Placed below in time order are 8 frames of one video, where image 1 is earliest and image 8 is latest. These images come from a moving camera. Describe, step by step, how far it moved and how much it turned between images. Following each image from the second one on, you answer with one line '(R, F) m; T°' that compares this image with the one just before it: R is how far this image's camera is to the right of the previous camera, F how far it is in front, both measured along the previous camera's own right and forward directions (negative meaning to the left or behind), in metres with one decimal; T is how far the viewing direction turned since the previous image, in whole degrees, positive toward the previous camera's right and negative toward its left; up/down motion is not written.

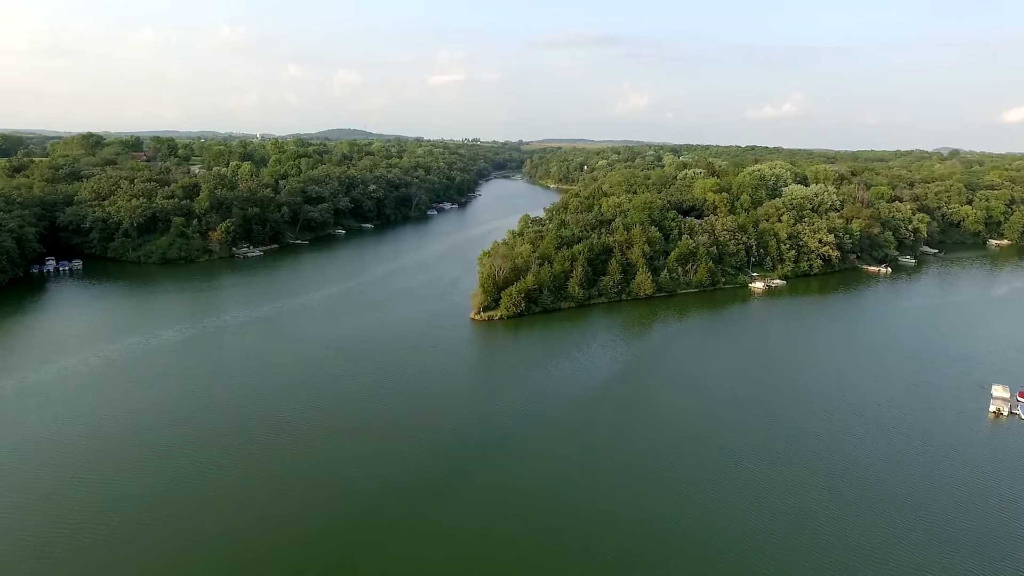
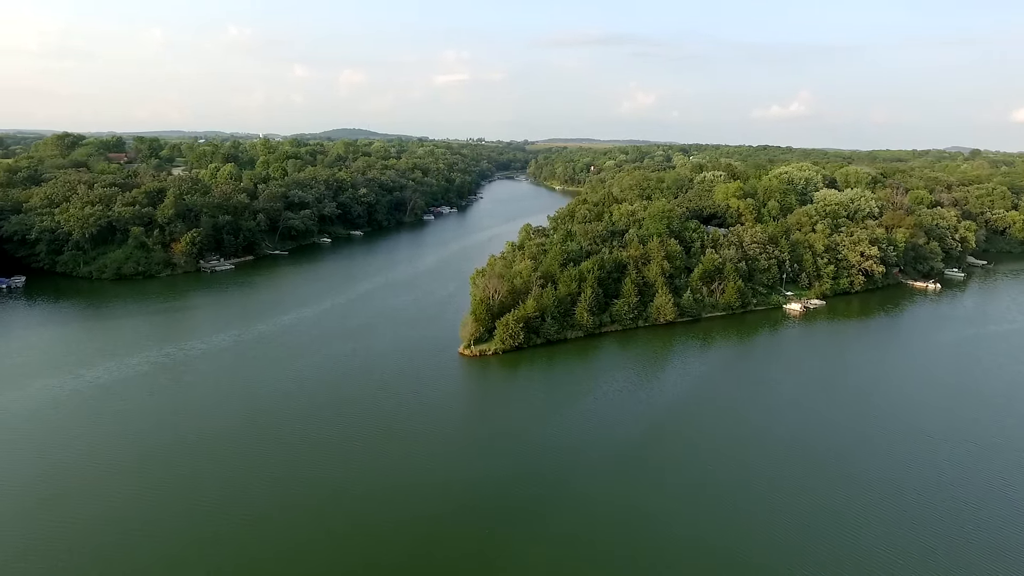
(+0.4, +5.4) m; 0°
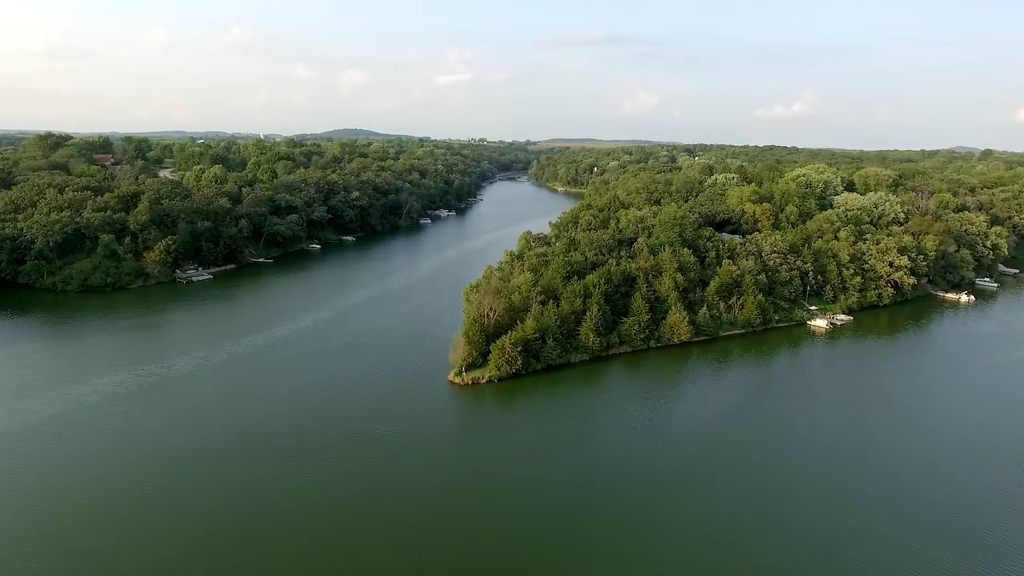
(+0.2, +3.2) m; 0°
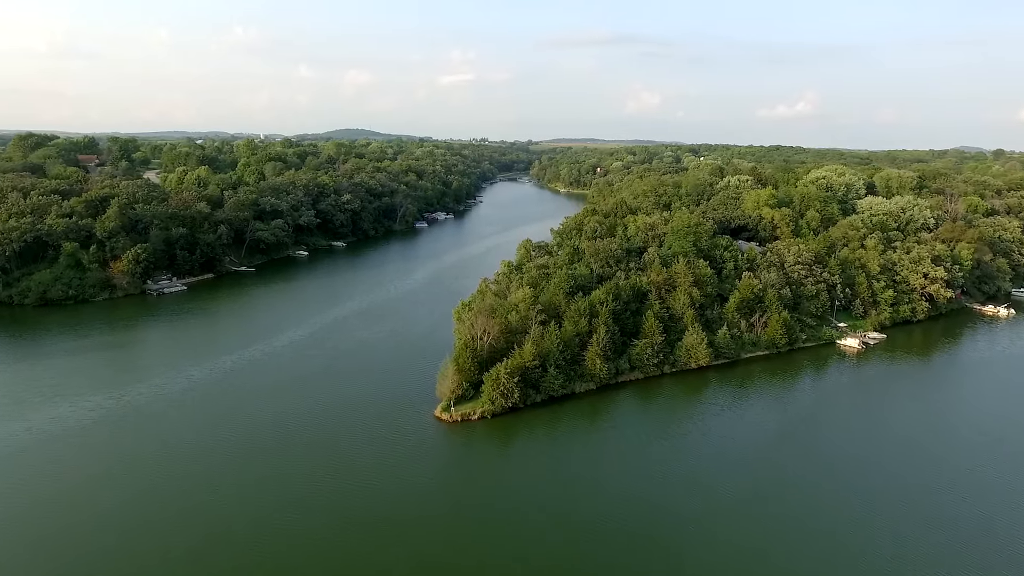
(+0.2, +3.2) m; 0°
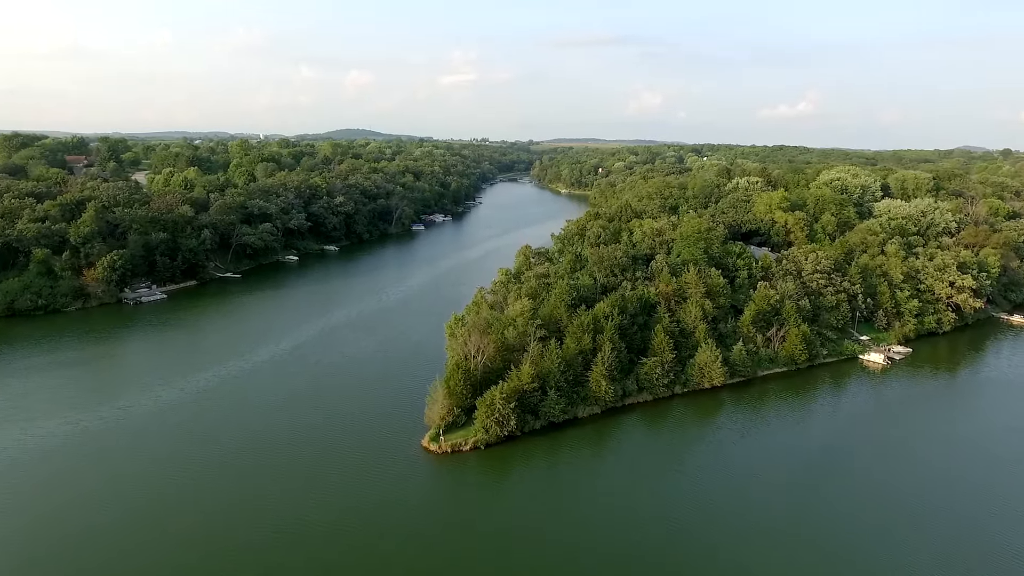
(+0.1, +2.2) m; 0°
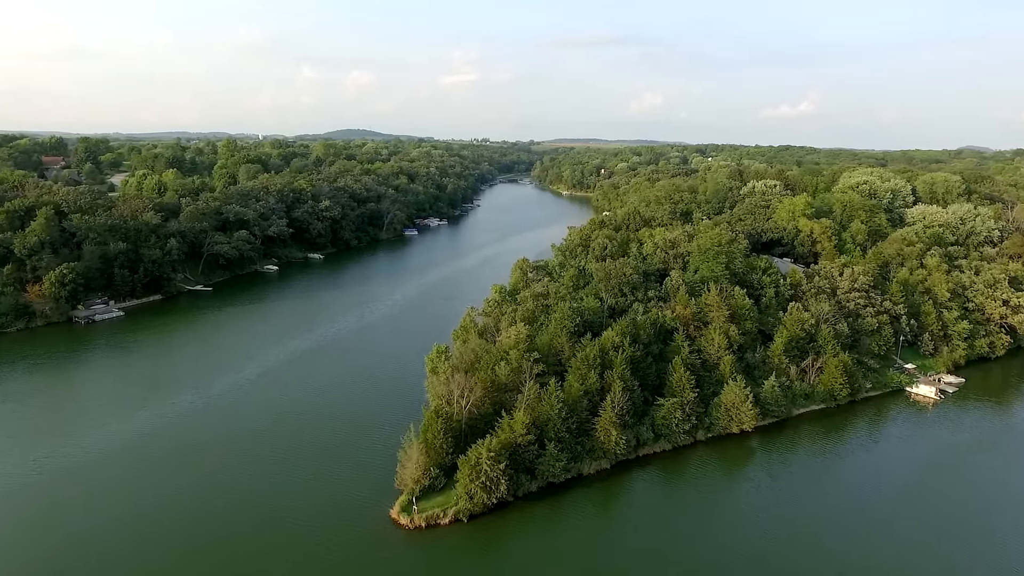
(+0.3, +3.7) m; 0°
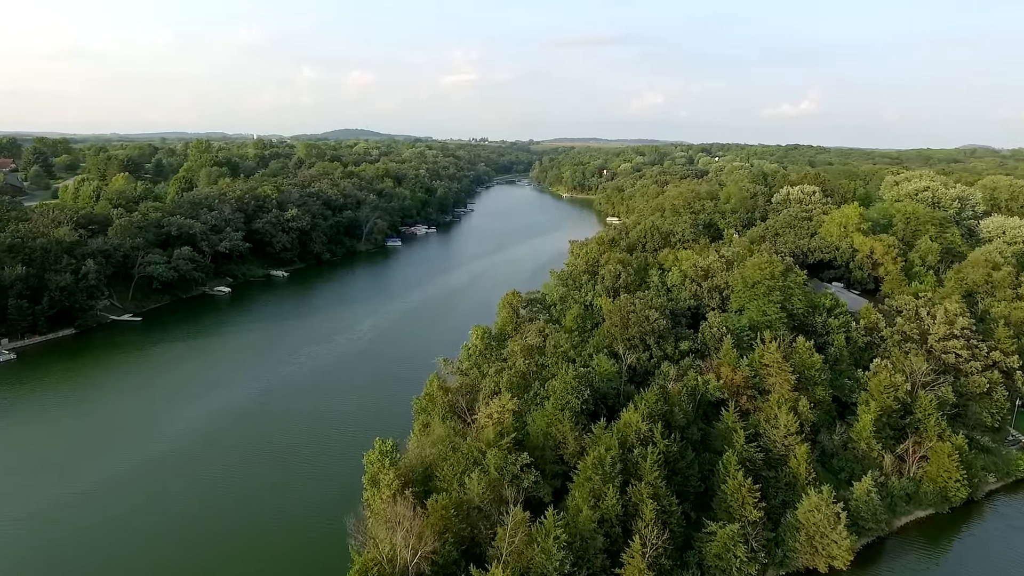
(+0.5, +6.6) m; 0°
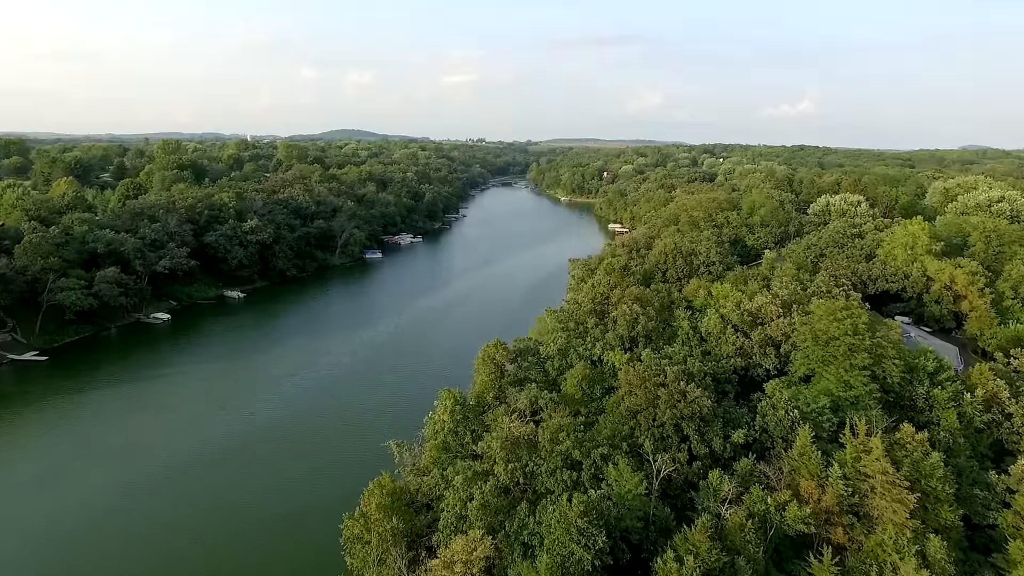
(+0.4, +5.8) m; 0°
